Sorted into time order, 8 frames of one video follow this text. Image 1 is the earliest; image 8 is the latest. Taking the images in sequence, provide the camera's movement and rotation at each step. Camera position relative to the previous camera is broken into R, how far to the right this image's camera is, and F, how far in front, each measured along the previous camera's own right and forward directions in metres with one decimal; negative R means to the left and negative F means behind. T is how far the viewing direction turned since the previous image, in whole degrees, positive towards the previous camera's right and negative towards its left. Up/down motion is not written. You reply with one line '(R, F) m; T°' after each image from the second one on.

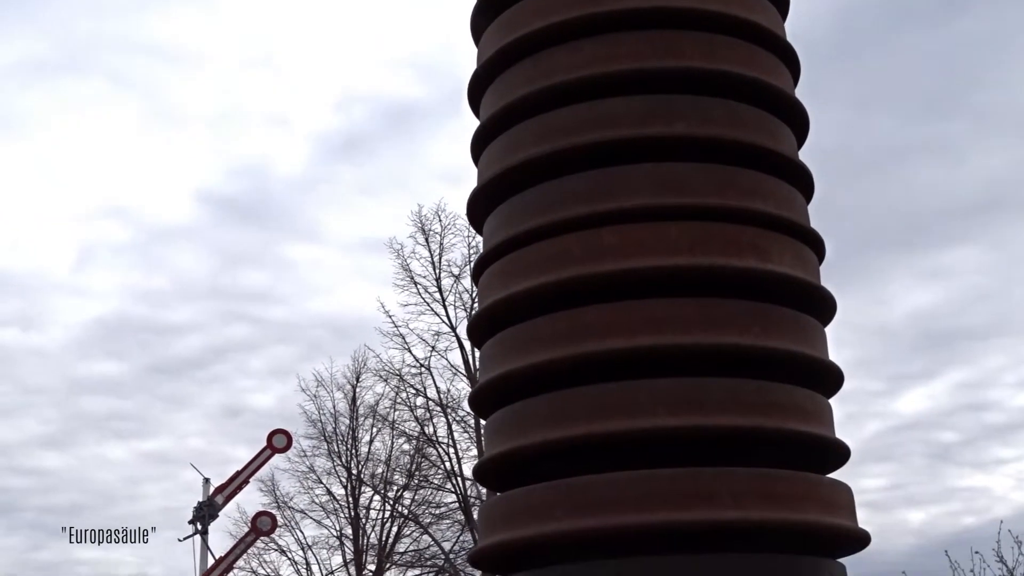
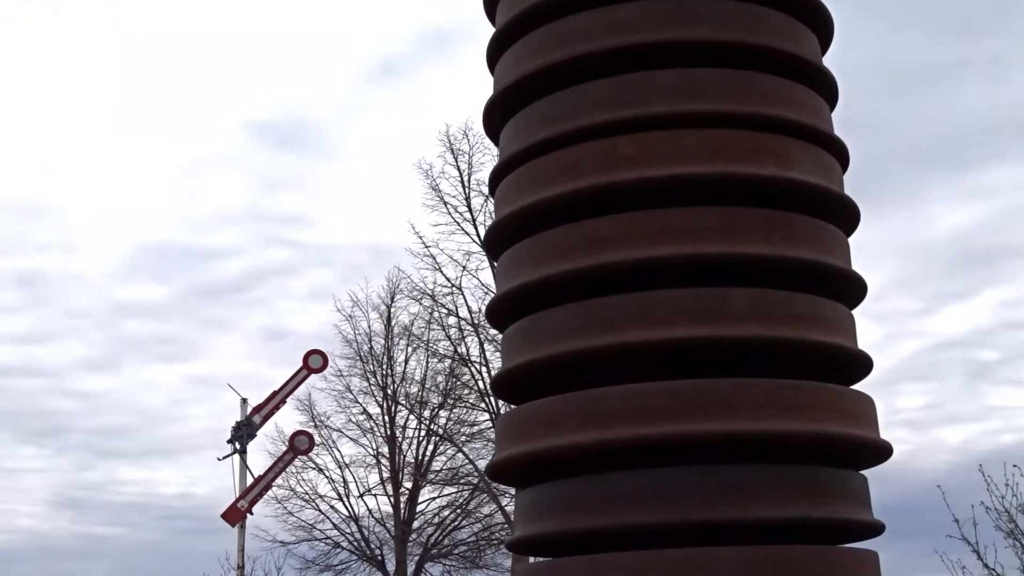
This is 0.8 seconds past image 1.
(0.0, +0.4) m; -2°
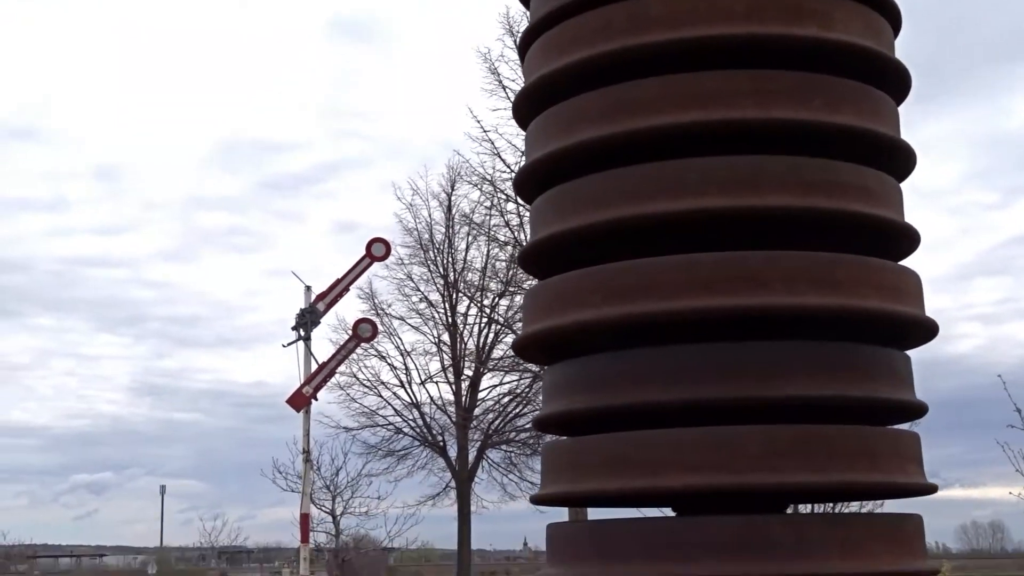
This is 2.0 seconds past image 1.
(-0.2, -0.7) m; -3°
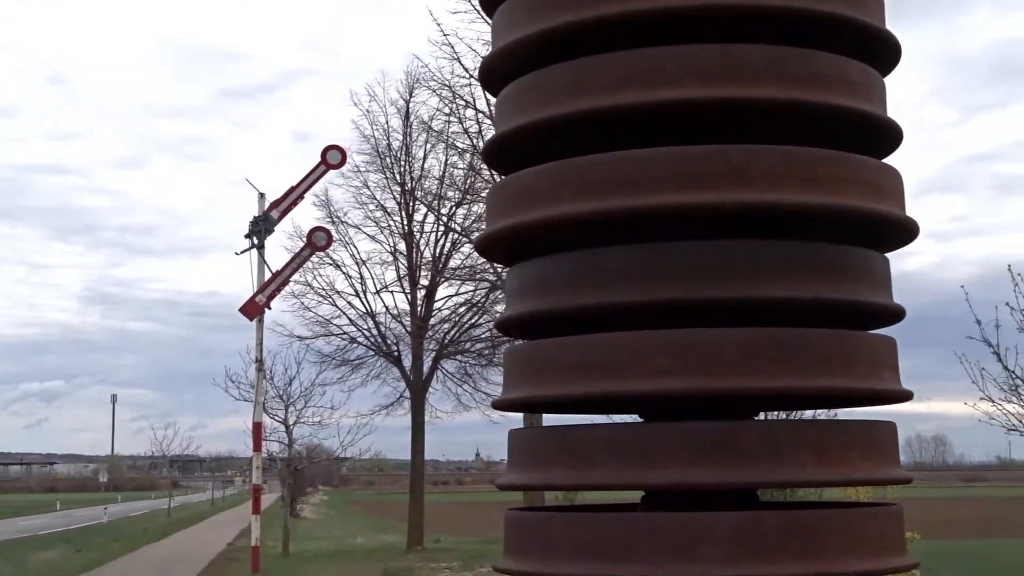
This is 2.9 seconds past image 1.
(0.0, +0.1) m; +2°
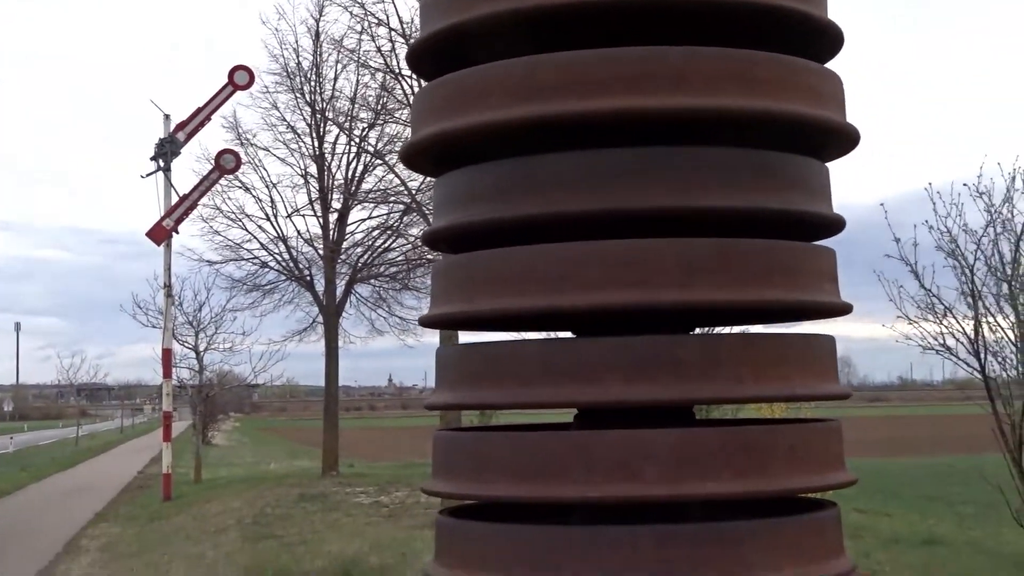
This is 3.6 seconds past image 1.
(0.0, +0.1) m; +4°
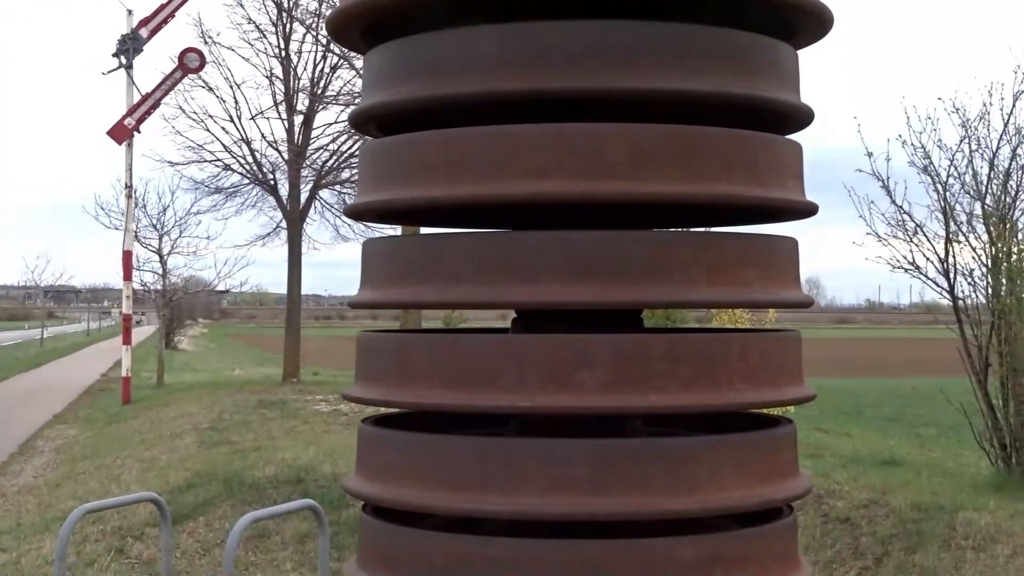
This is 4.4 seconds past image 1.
(+0.1, +0.3) m; +1°
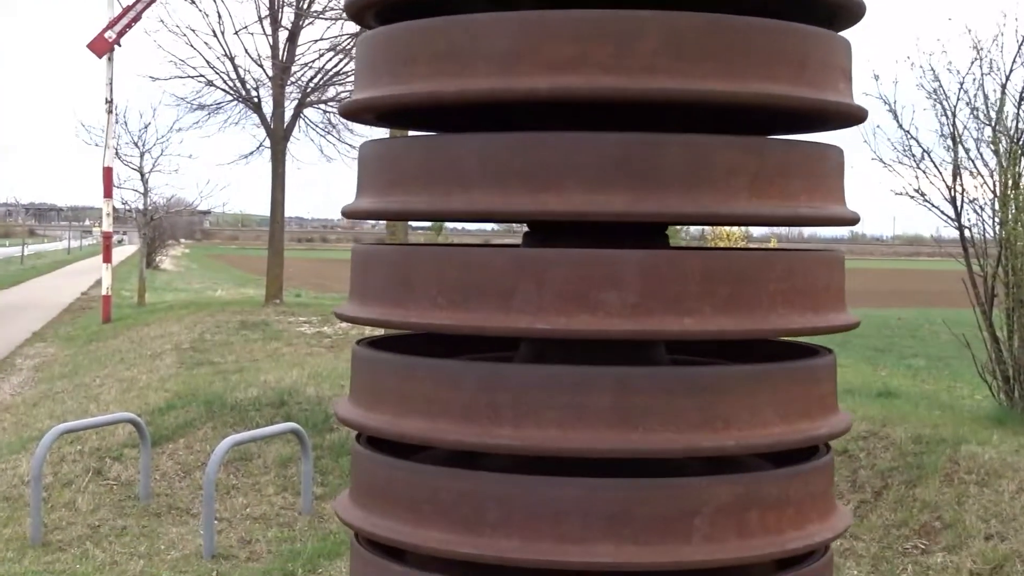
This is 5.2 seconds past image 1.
(-0.1, +0.3) m; +1°
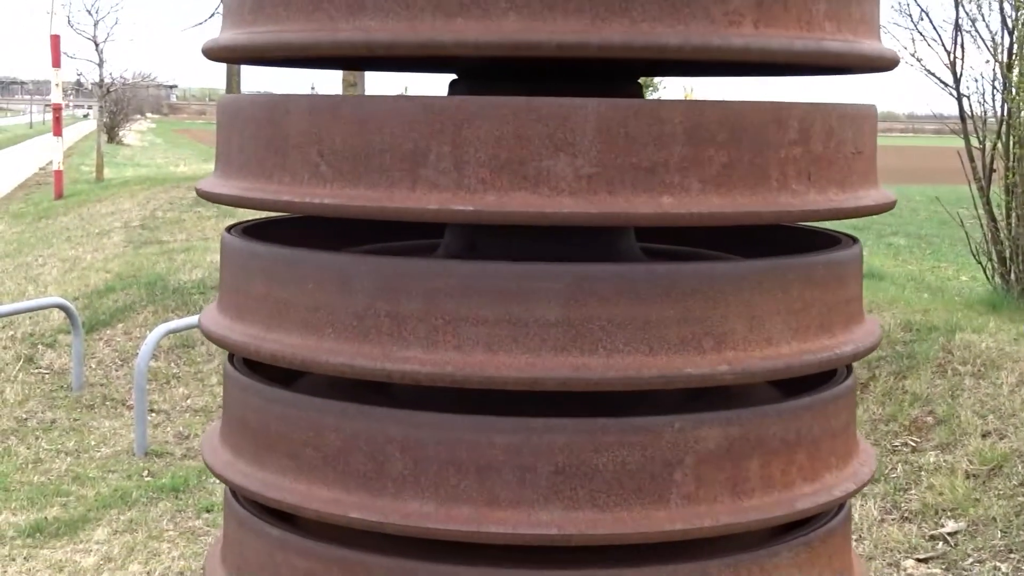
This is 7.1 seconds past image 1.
(+0.1, +0.6) m; +1°
